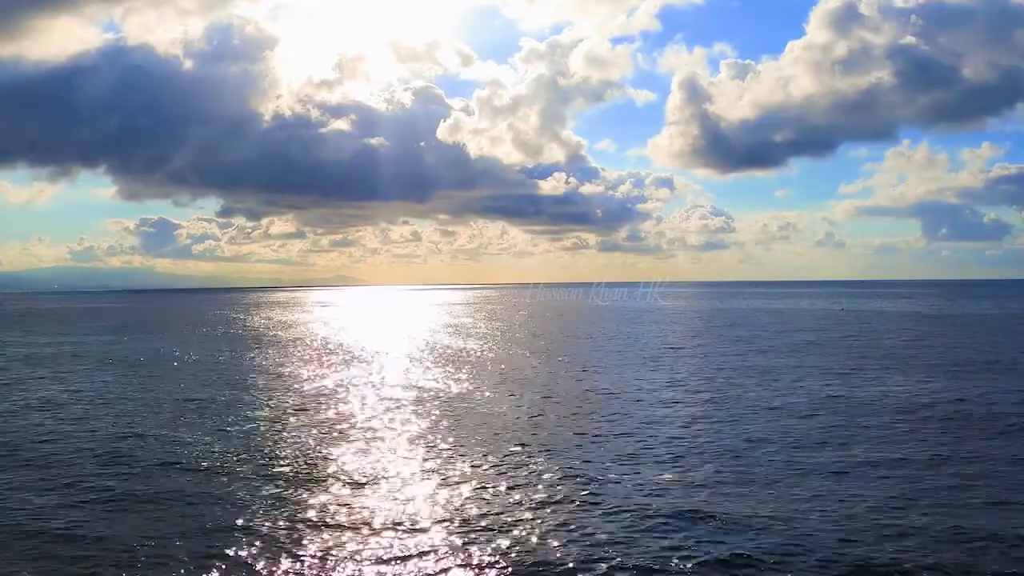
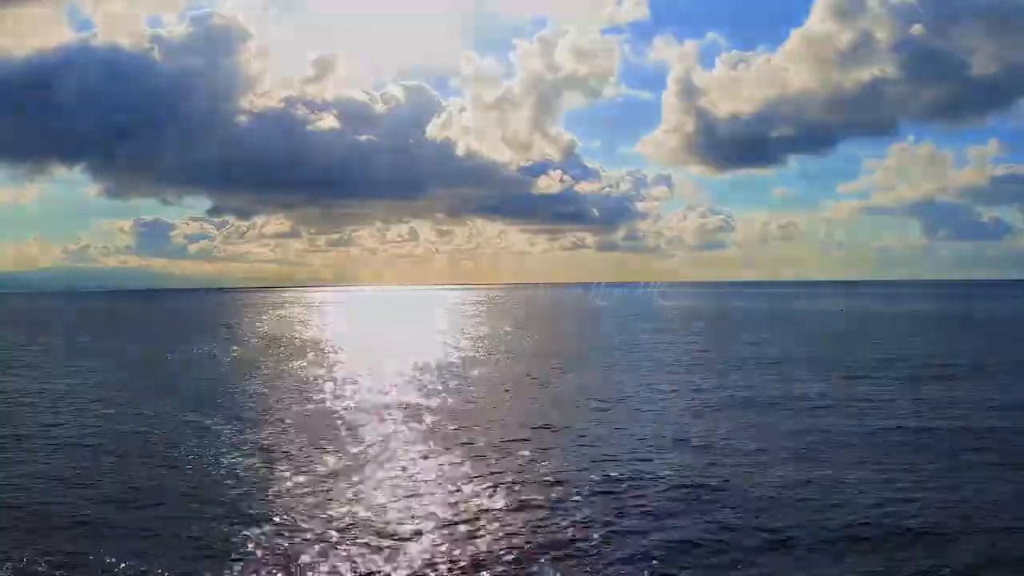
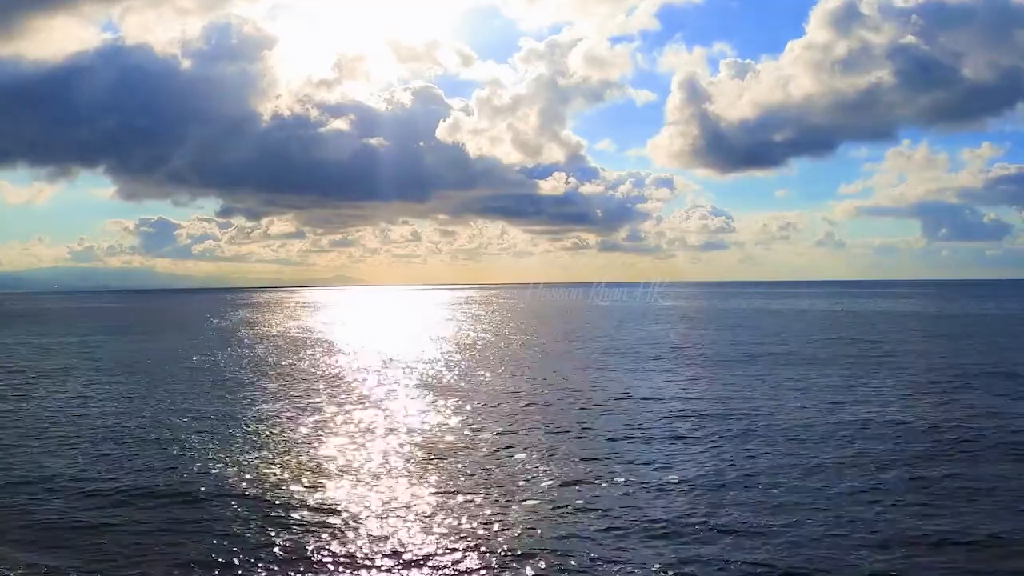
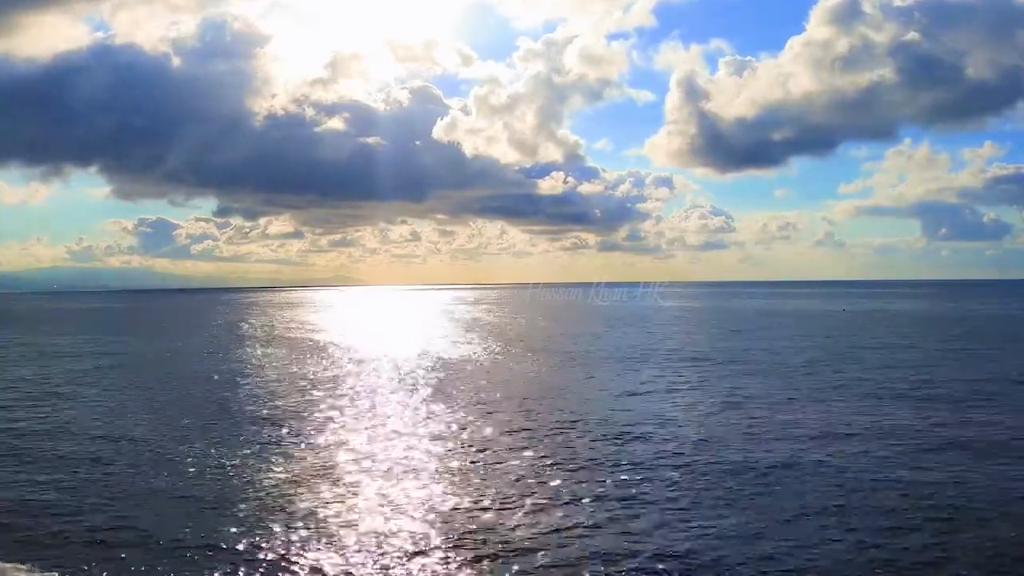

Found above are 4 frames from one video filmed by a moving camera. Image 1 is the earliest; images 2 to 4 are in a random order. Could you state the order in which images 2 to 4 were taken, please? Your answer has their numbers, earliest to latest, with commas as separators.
3, 4, 2
